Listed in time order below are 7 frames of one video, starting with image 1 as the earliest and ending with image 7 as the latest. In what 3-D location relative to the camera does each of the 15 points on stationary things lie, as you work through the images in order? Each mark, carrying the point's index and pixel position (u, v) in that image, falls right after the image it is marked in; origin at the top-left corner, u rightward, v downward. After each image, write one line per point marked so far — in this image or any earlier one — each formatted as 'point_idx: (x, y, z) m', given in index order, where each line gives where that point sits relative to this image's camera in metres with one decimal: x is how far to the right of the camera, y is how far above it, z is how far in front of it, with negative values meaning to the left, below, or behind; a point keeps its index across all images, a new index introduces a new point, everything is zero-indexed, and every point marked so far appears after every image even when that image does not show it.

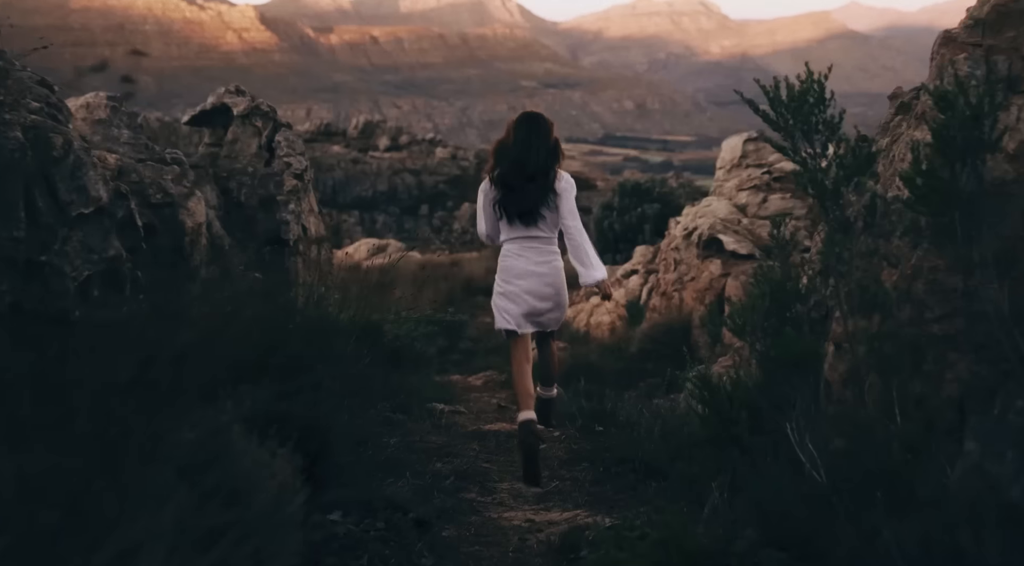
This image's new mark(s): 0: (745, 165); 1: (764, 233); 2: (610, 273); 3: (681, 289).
0: (+3.1, +1.6, +14.1) m
1: (+2.6, +0.5, +10.7) m
2: (+1.4, +0.2, +15.0) m
3: (+1.8, -0.1, +11.1) m
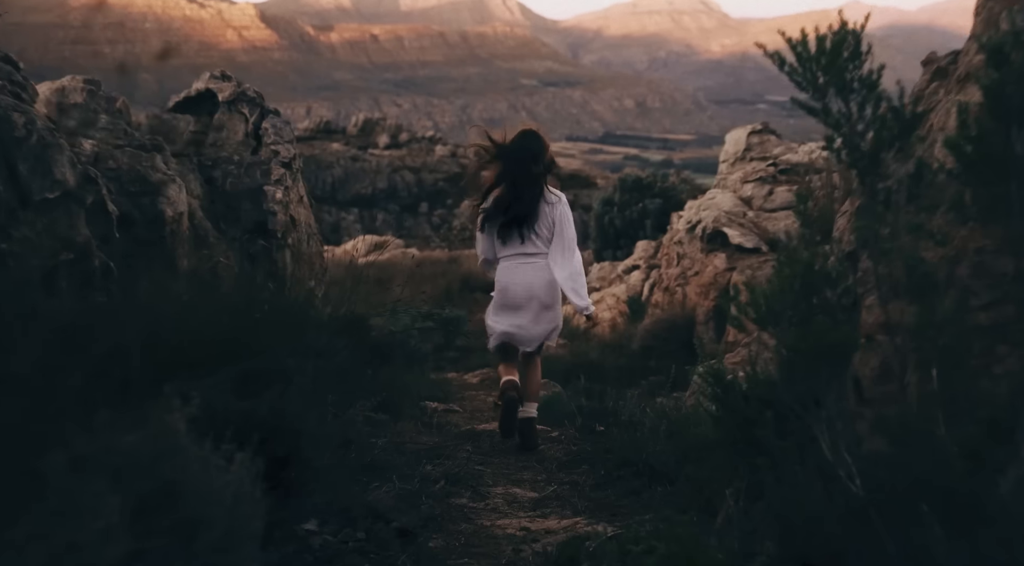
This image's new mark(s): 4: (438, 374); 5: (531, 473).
0: (+3.1, +1.6, +13.7) m
1: (+2.6, +0.5, +10.4) m
2: (+1.4, +0.2, +14.6) m
3: (+1.8, 0.0, +10.8) m
4: (-0.7, -0.9, +10.3) m
5: (+0.1, -0.9, +5.1) m
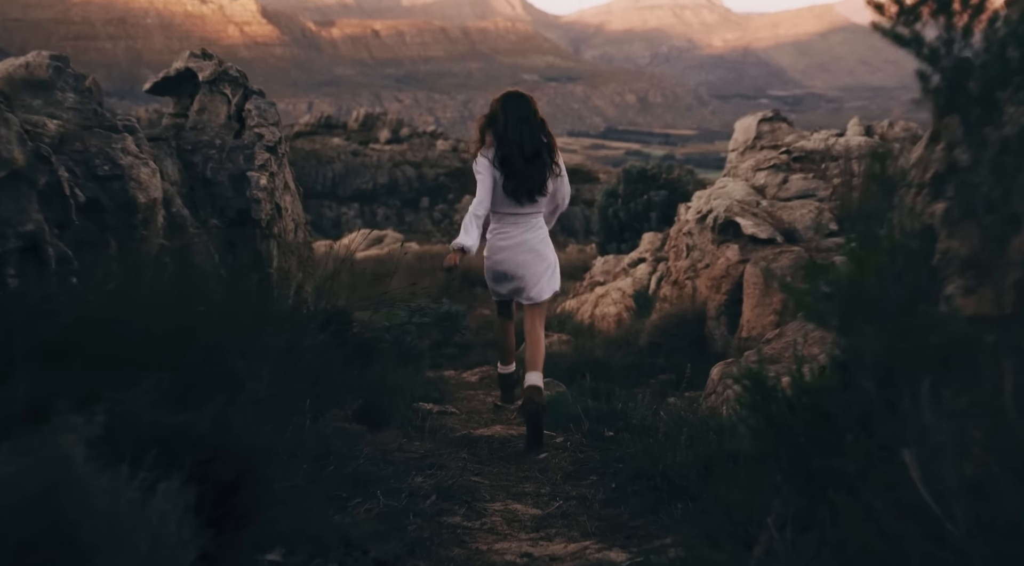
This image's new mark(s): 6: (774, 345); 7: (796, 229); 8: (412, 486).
0: (+3.1, +1.7, +13.2) m
1: (+2.6, +0.6, +9.8) m
2: (+1.4, +0.3, +14.1) m
3: (+1.8, +0.1, +10.3) m
4: (-0.7, -0.8, +9.8) m
5: (+0.1, -0.9, +4.5) m
6: (+1.4, -0.4, +5.7) m
7: (+2.6, +0.5, +9.7) m
8: (-0.4, -0.8, +4.1) m
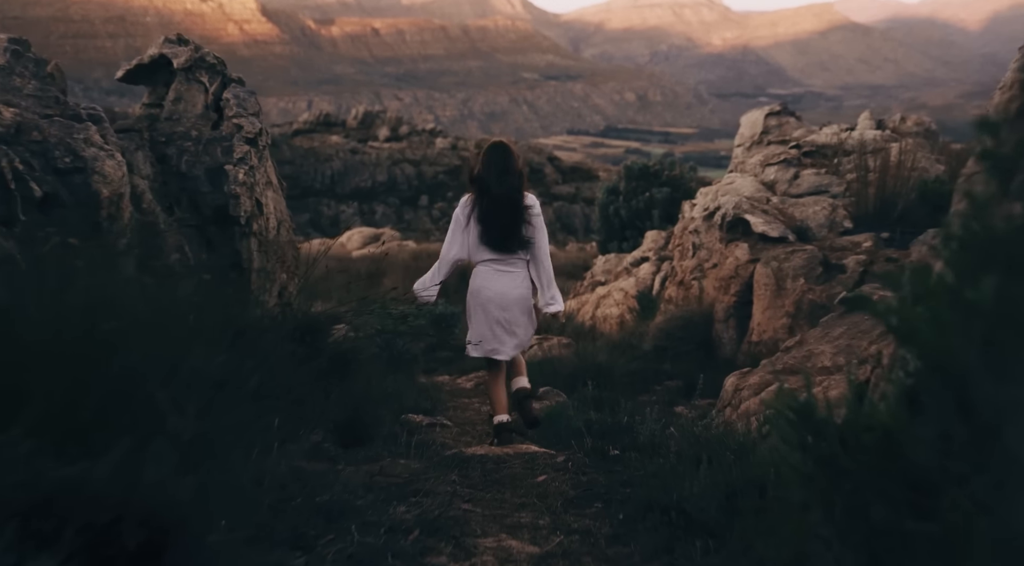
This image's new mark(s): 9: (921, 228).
0: (+3.1, +1.7, +12.7) m
1: (+2.5, +0.6, +9.3) m
2: (+1.4, +0.3, +13.6) m
3: (+1.8, 0.0, +9.8) m
4: (-0.8, -0.8, +9.3) m
5: (+0.1, -0.9, +4.0) m
6: (+1.4, -0.4, +5.2) m
7: (+2.6, +0.5, +9.2) m
8: (-0.4, -0.8, +3.6) m
9: (+3.5, +0.5, +9.1) m
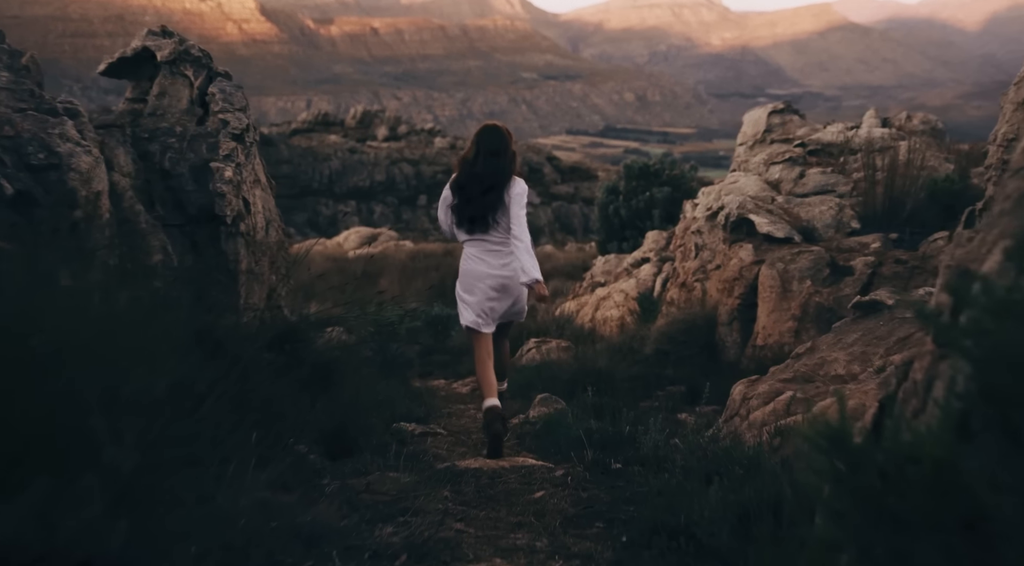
0: (+3.1, +1.7, +12.4) m
1: (+2.5, +0.6, +9.0) m
2: (+1.3, +0.3, +13.3) m
3: (+1.7, 0.0, +9.5) m
4: (-0.8, -0.8, +9.0) m
5: (+0.1, -0.9, +3.8) m
6: (+1.4, -0.4, +5.0) m
7: (+2.6, +0.5, +8.9) m
8: (-0.4, -0.8, +3.4) m
9: (+3.5, +0.5, +8.8) m
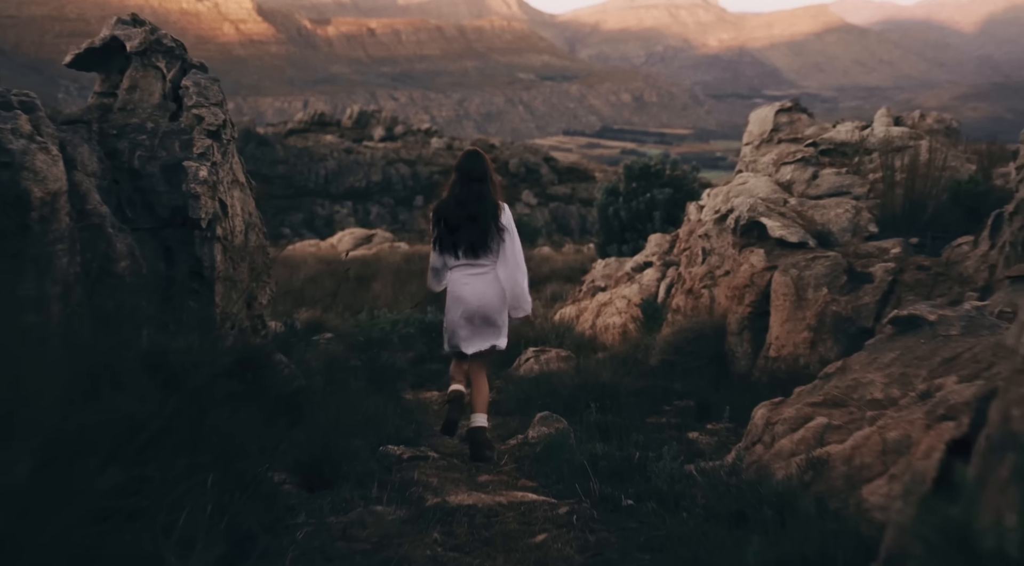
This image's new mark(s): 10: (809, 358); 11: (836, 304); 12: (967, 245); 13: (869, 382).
0: (+3.0, +1.6, +11.9) m
1: (+2.5, +0.5, +8.6) m
2: (+1.3, +0.2, +12.8) m
3: (+1.7, 0.0, +9.0) m
4: (-0.8, -0.9, +8.5) m
5: (0.0, -1.0, +3.3) m
6: (+1.4, -0.4, +4.5) m
7: (+2.6, +0.4, +8.4) m
8: (-0.4, -0.9, +2.9) m
9: (+3.5, +0.4, +8.3) m
10: (+2.1, -0.5, +7.5) m
11: (+2.3, -0.2, +7.6) m
12: (+3.4, +0.3, +7.7) m
13: (+1.5, -0.4, +4.3) m
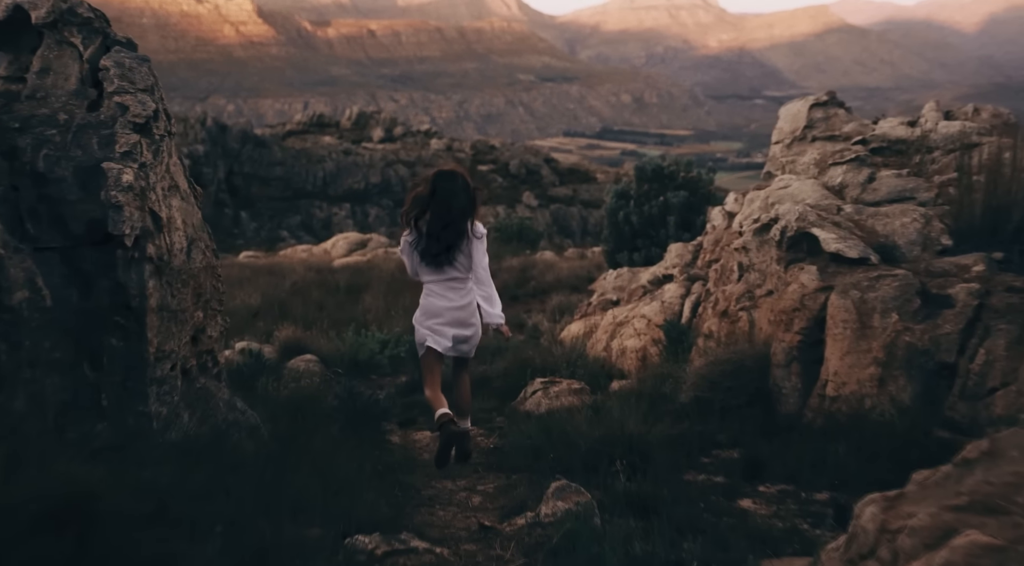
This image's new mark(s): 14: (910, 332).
0: (+3.1, +1.5, +10.6) m
1: (+2.5, +0.4, +7.2) m
2: (+1.3, +0.1, +11.5) m
3: (+1.7, -0.2, +7.7) m
4: (-0.8, -1.1, +7.2) m
5: (+0.1, -1.1, +1.9) m
6: (+1.4, -0.6, +3.1) m
7: (+2.6, +0.3, +7.1) m
8: (-0.4, -1.0, +1.5) m
9: (+3.5, +0.3, +7.0) m
10: (+2.2, -0.7, +6.2) m
11: (+2.4, -0.3, +6.3) m
12: (+3.4, +0.1, +6.4) m
13: (+1.5, -0.6, +3.0) m
14: (+2.4, -0.3, +6.3) m
